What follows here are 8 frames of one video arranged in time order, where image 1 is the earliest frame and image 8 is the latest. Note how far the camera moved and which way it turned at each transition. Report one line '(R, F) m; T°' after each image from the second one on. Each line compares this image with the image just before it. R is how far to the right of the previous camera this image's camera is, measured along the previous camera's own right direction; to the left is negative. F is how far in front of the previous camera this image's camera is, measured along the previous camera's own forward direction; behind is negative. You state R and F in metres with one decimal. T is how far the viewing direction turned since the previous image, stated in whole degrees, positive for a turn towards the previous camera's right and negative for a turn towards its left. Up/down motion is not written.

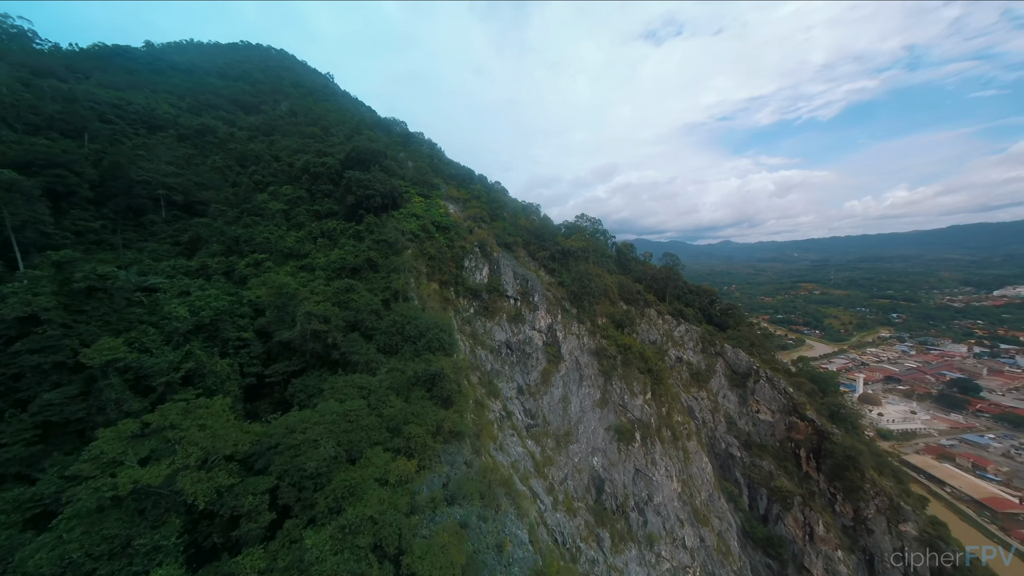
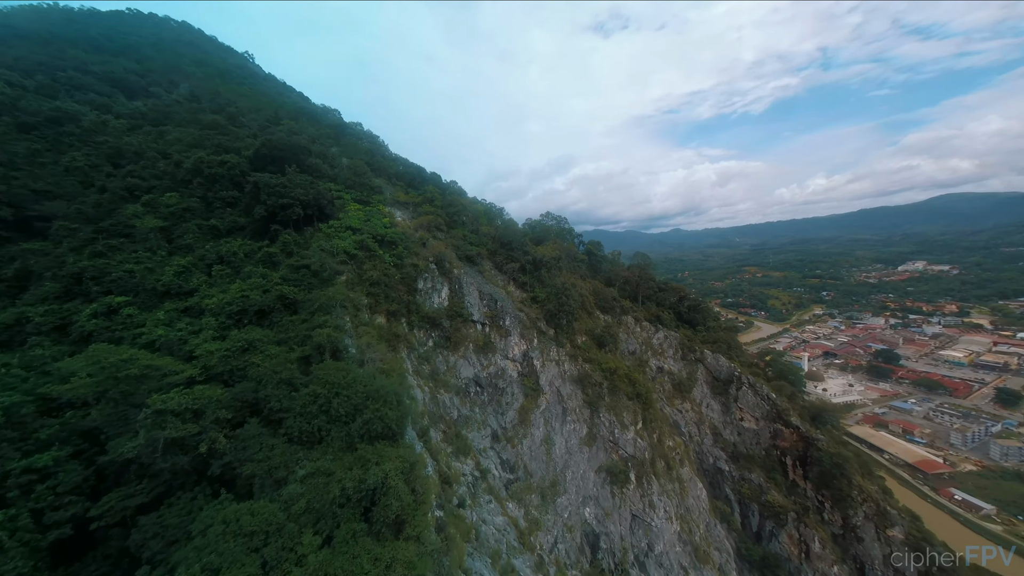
(-0.1, +2.6) m; +7°
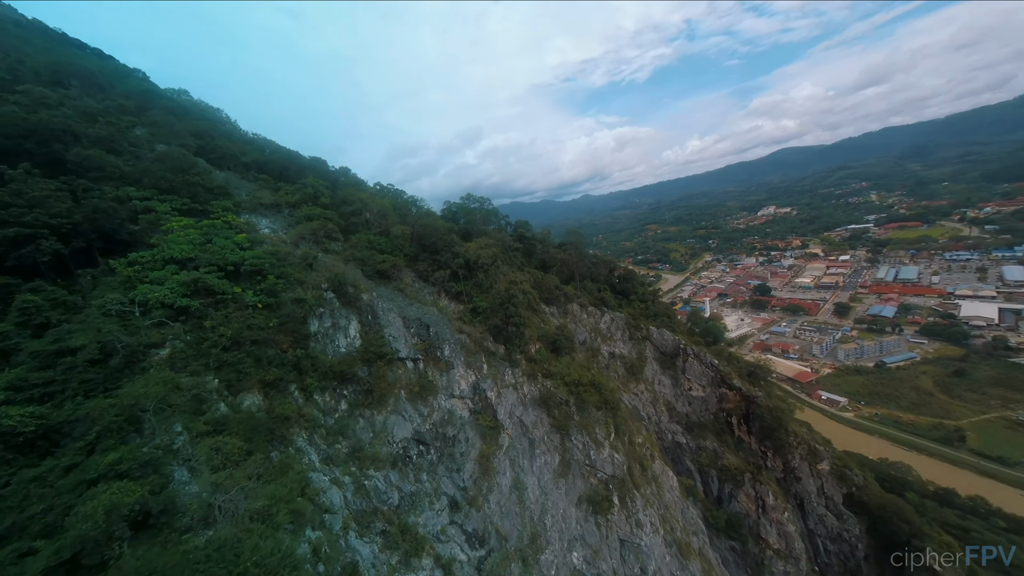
(-0.1, +3.0) m; +13°
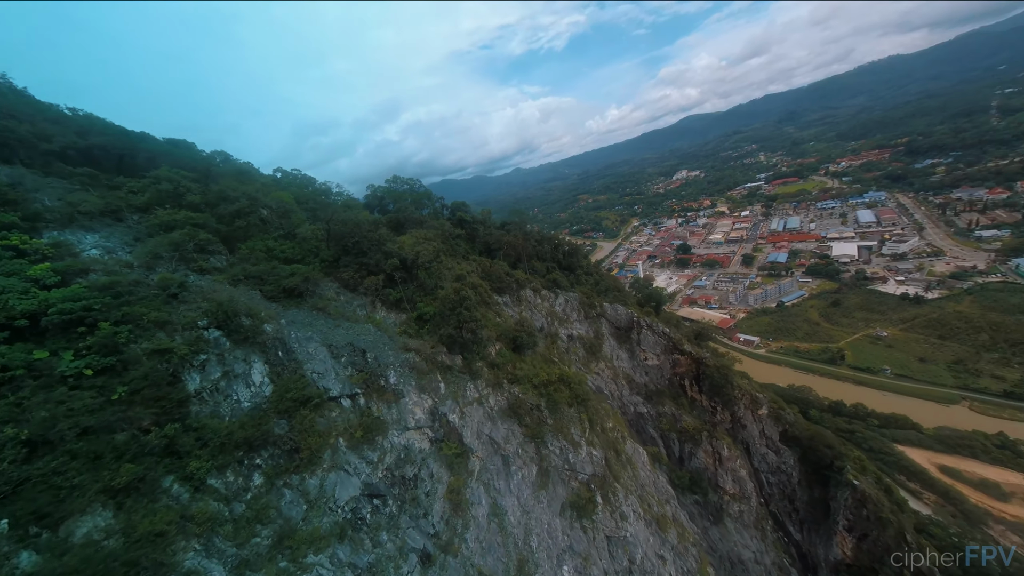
(-0.2, +1.7) m; +10°
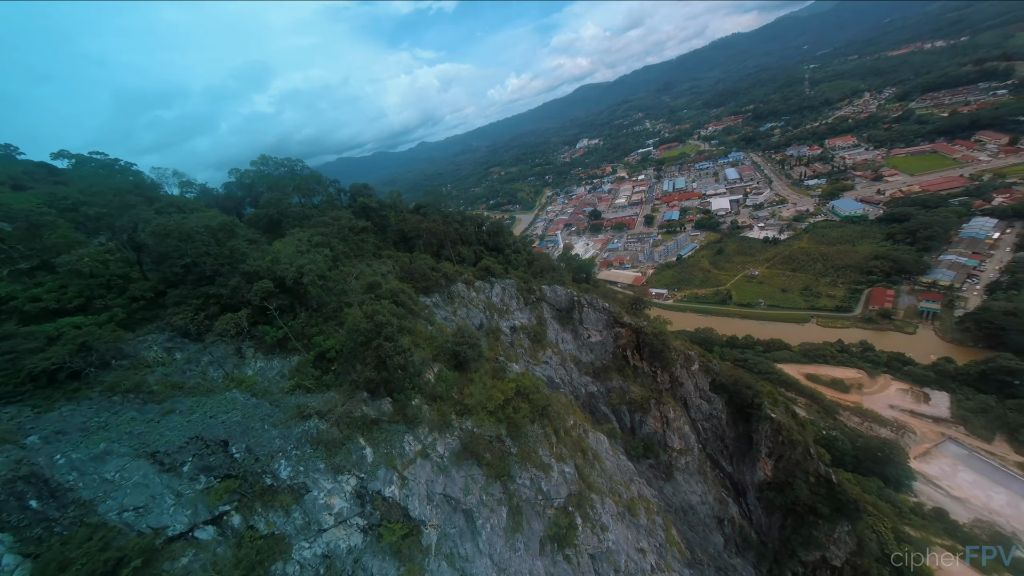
(-0.2, +2.4) m; +13°
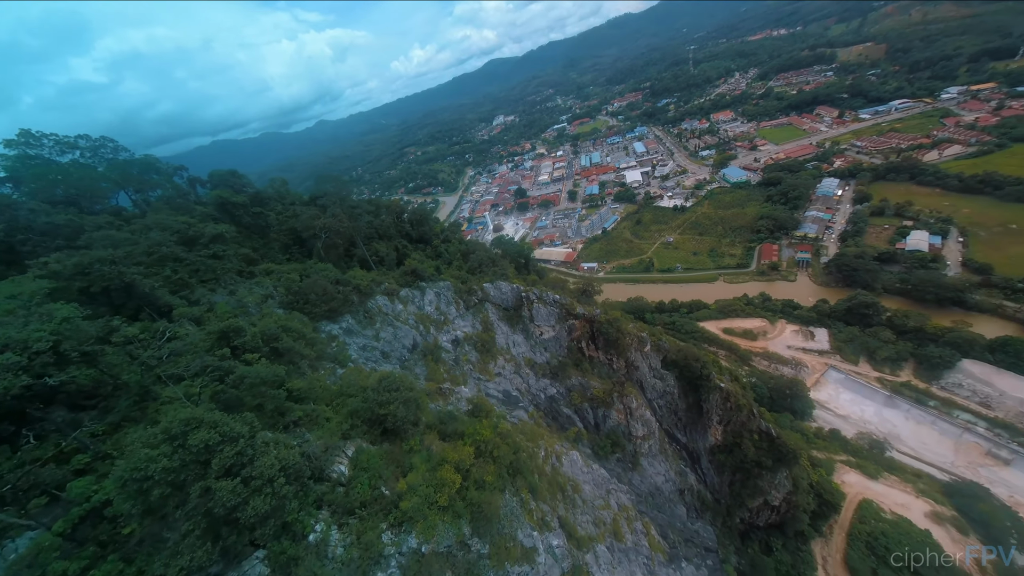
(-0.1, +3.0) m; +12°
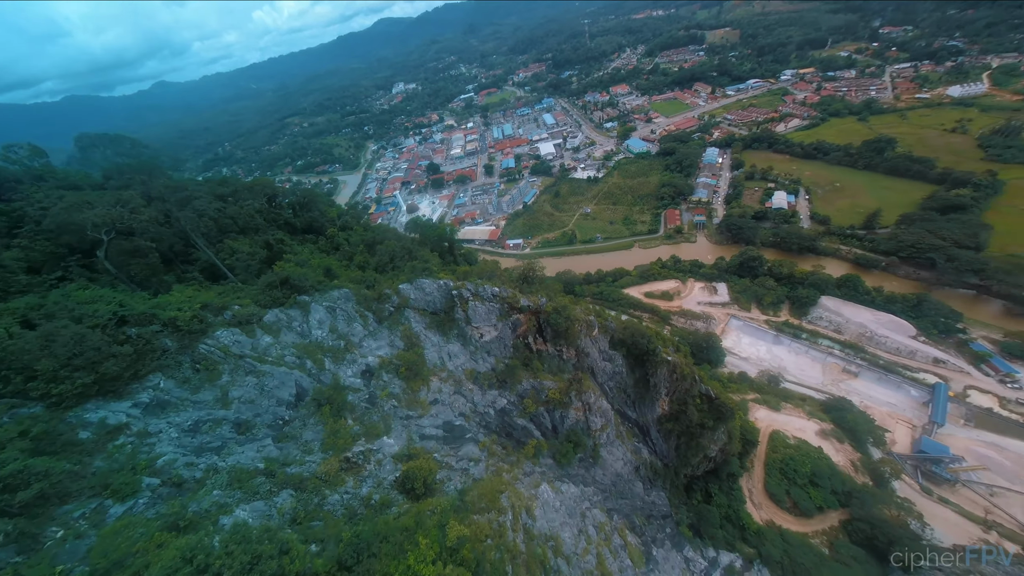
(-0.1, +3.5) m; +13°
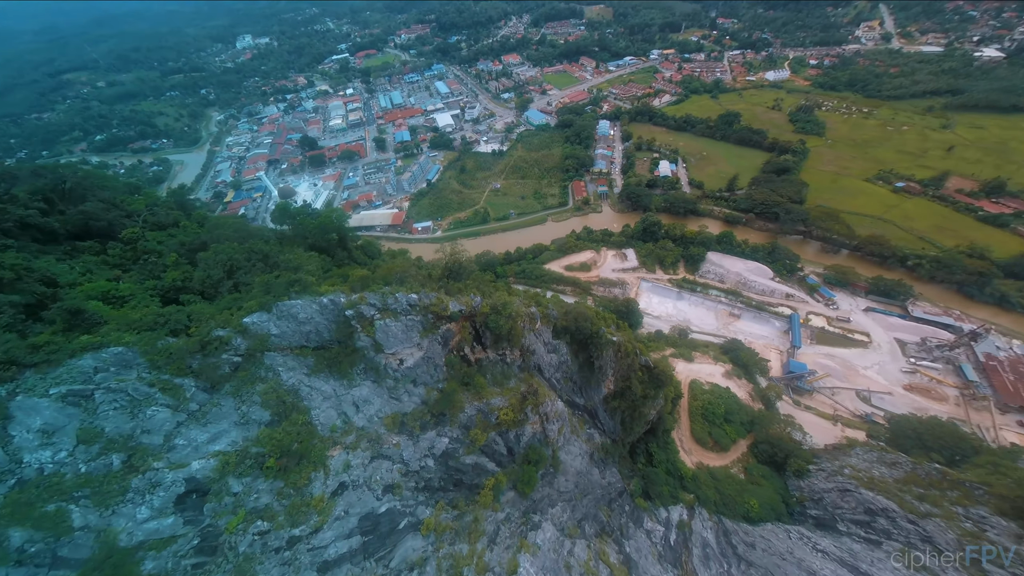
(-0.3, +3.6) m; +15°
